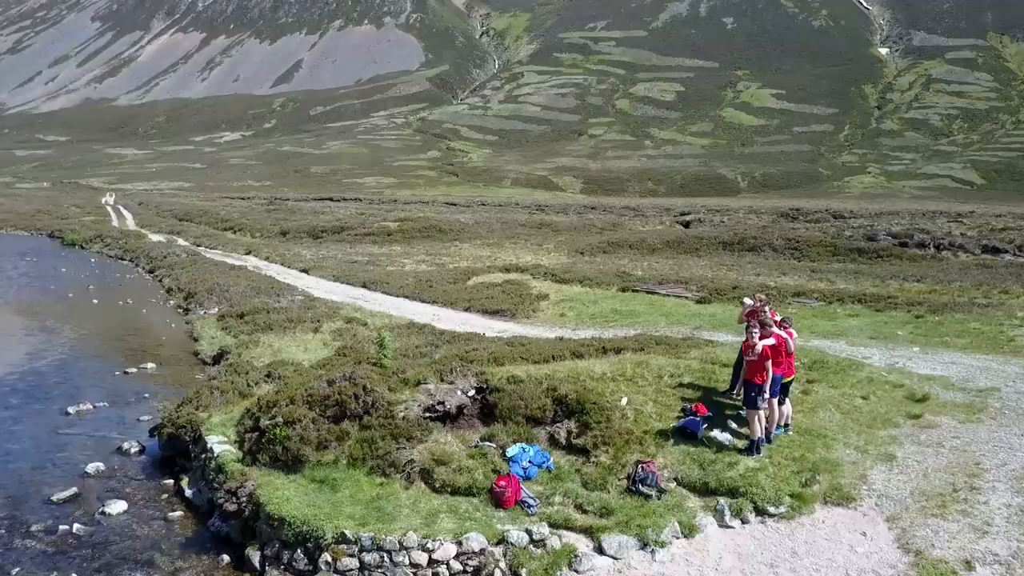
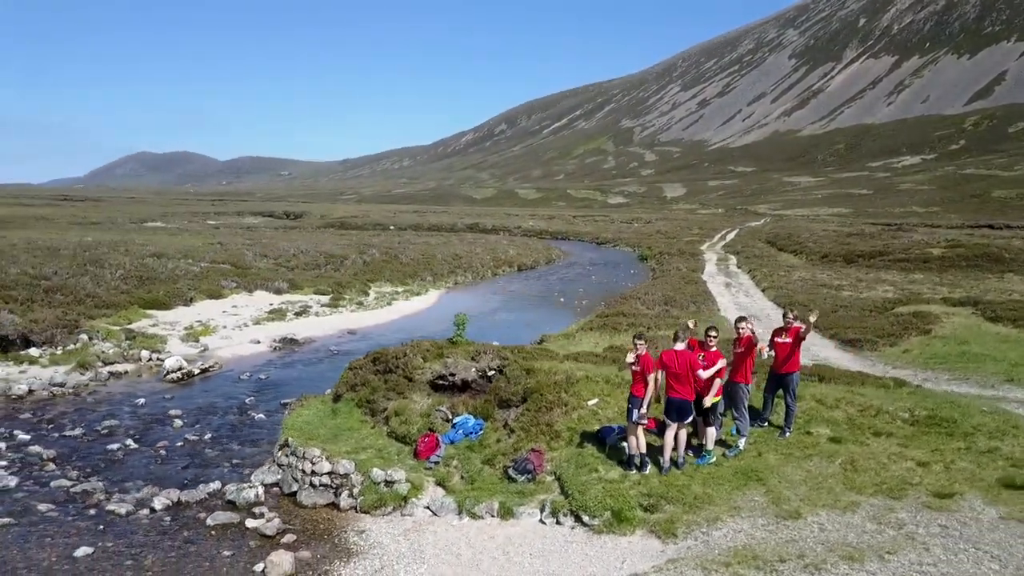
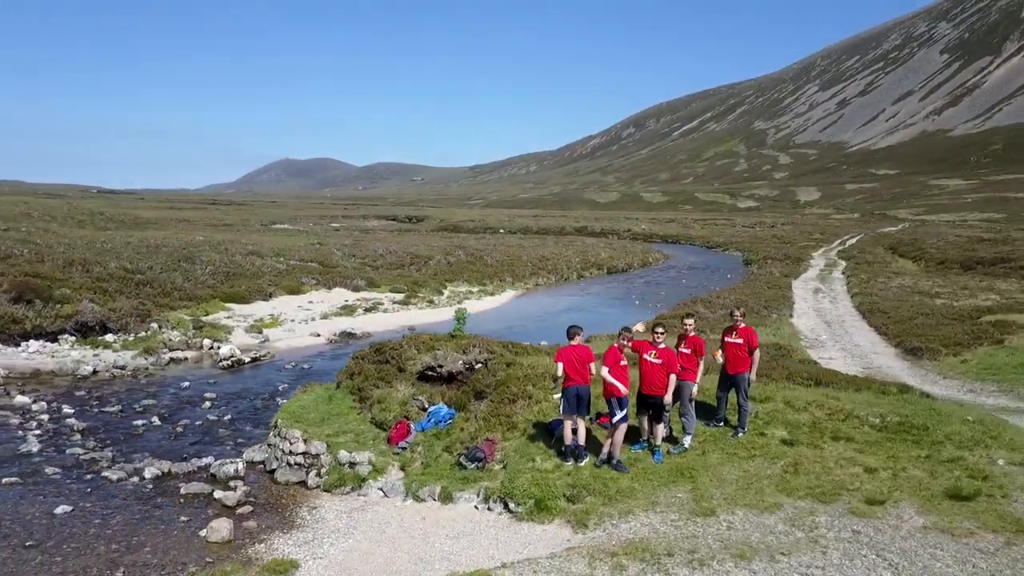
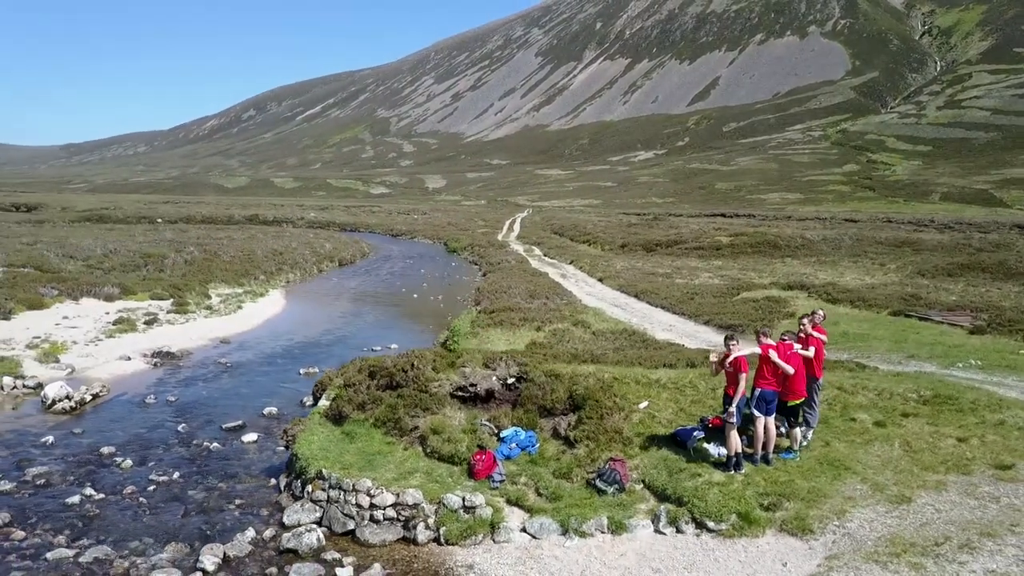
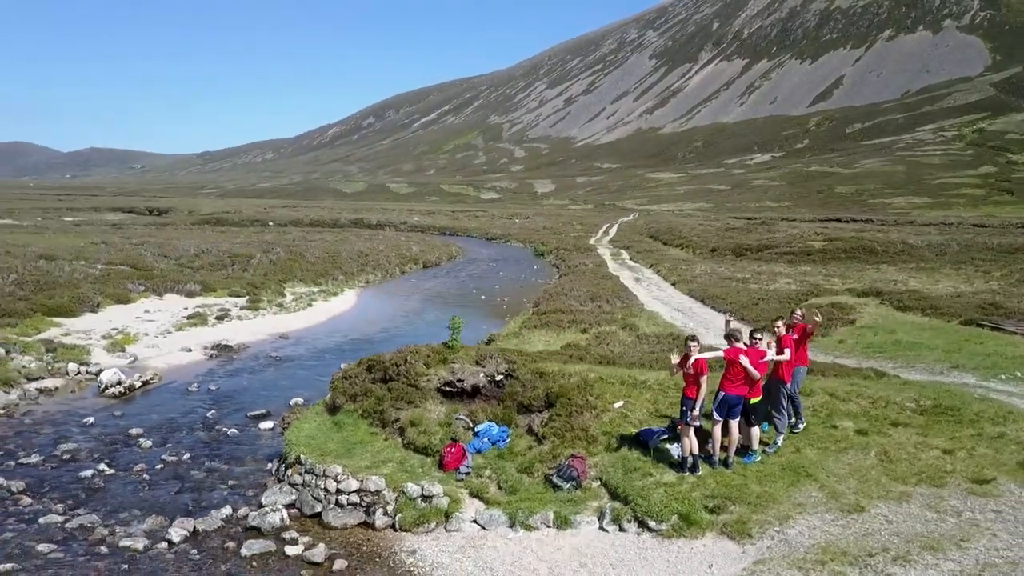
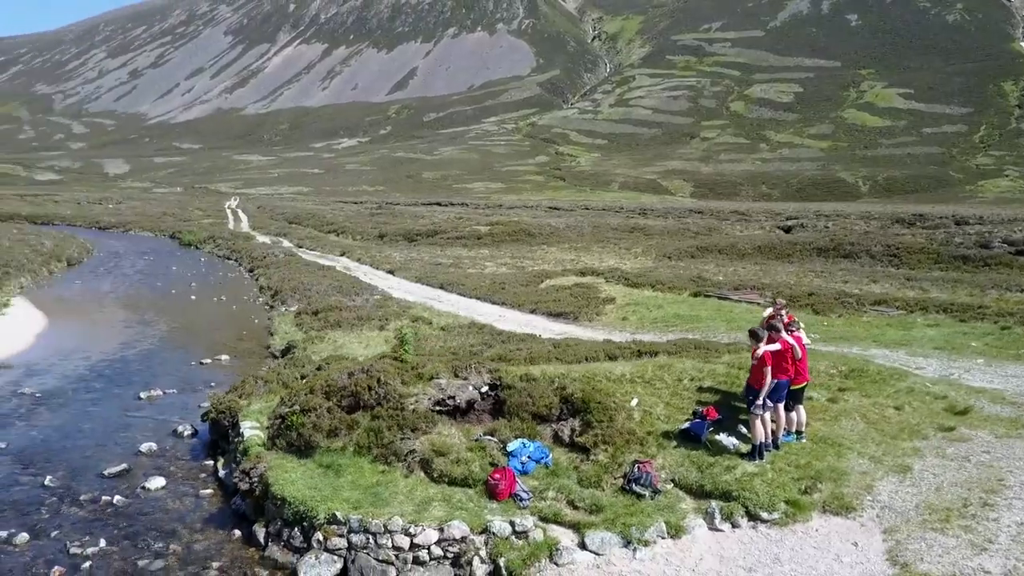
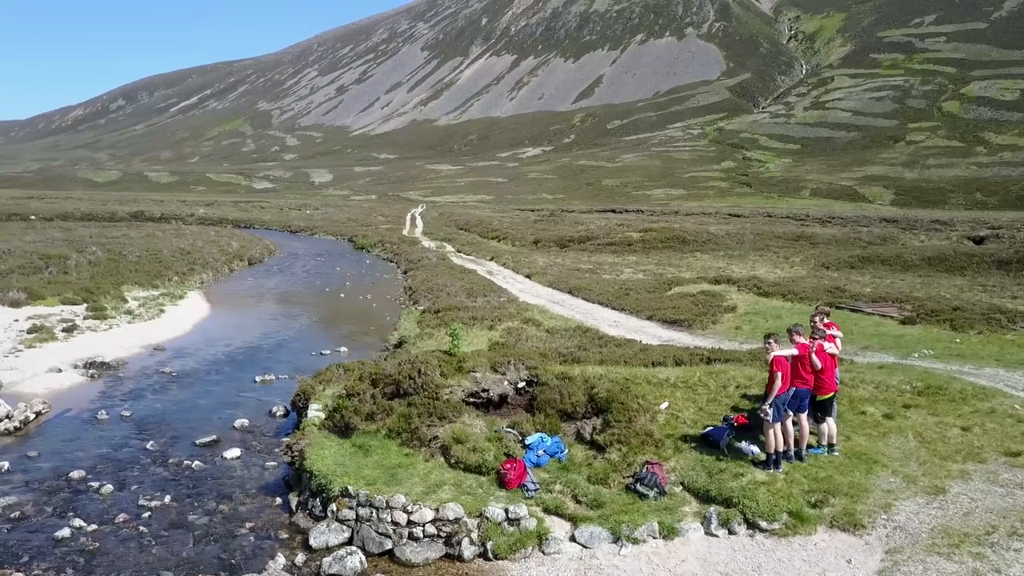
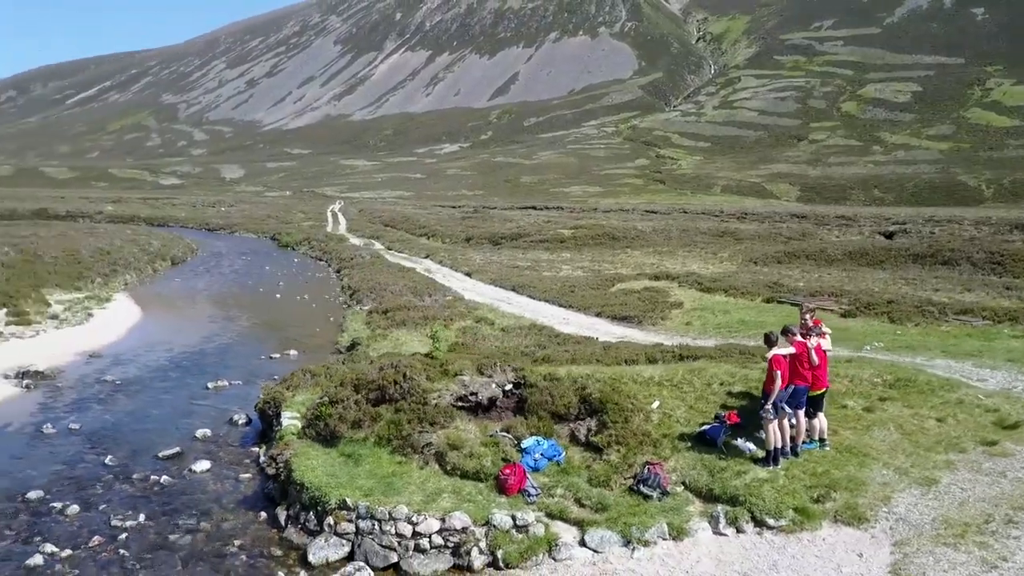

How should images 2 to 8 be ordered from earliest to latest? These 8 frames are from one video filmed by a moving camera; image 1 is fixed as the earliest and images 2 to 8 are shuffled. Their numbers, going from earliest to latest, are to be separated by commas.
6, 8, 7, 4, 5, 2, 3
